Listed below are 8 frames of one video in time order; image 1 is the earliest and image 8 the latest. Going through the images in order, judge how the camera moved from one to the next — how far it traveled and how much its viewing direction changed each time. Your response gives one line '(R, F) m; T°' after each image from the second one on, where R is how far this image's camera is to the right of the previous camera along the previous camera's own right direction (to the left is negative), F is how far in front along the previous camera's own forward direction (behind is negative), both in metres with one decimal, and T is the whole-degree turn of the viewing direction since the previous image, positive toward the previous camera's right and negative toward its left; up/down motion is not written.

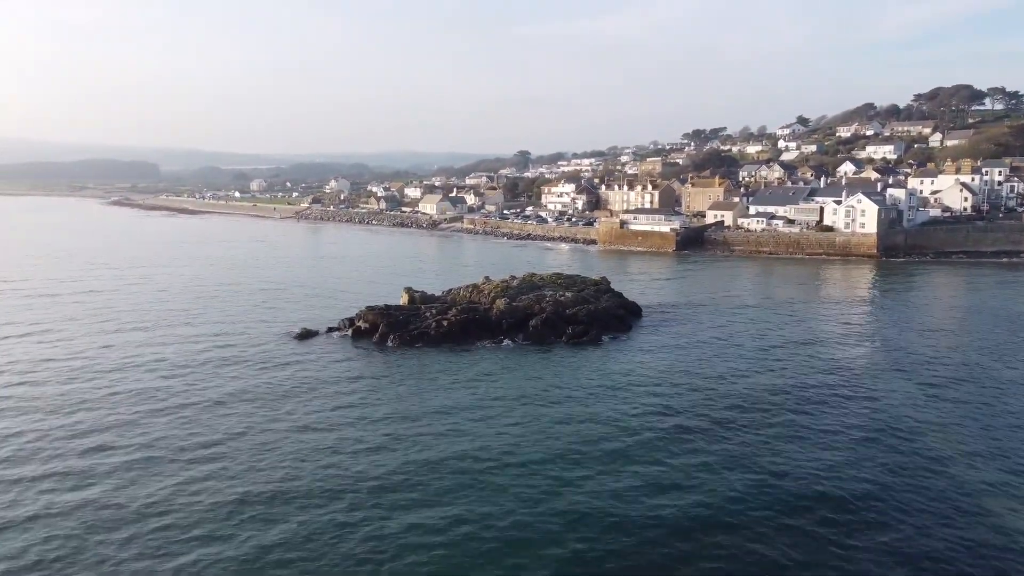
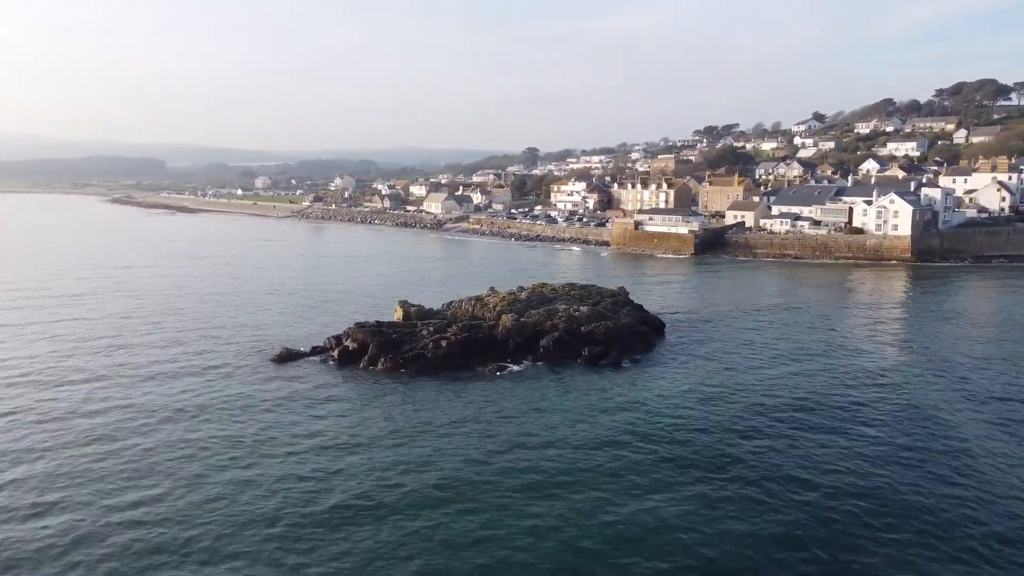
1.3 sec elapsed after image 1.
(0.0, +3.4) m; -1°
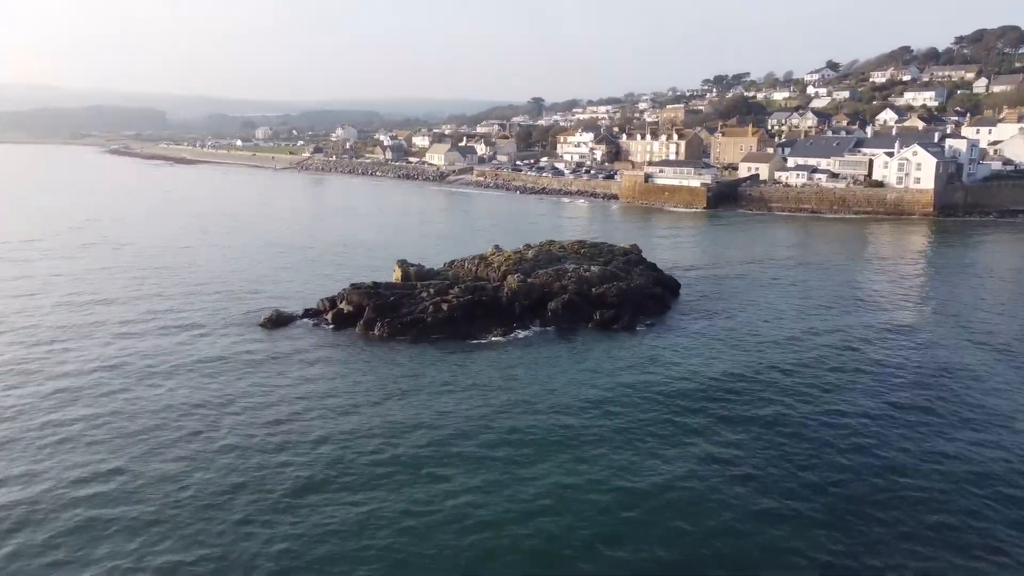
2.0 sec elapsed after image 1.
(-0.1, +1.7) m; 0°
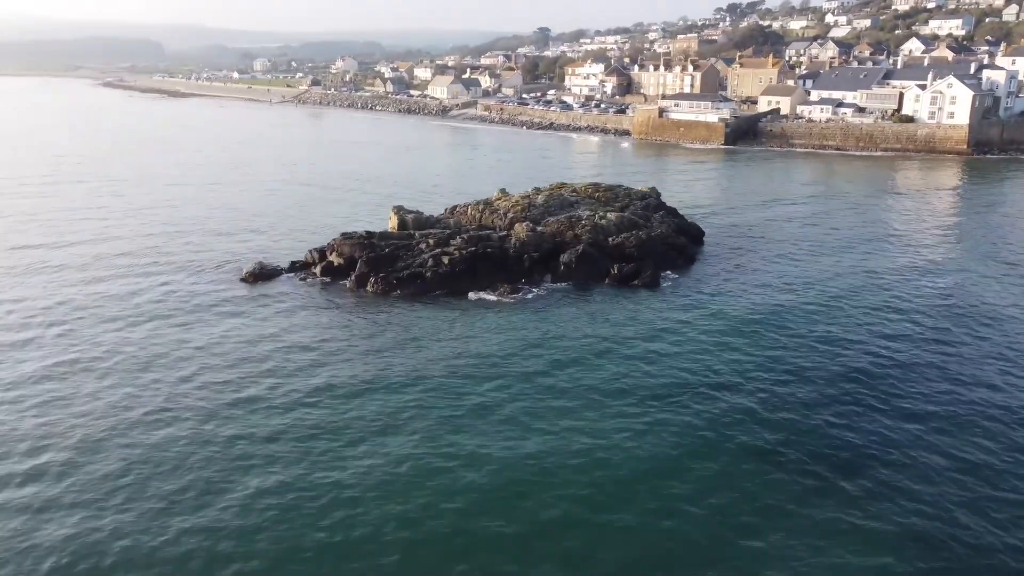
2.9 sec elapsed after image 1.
(-0.1, +2.3) m; 0°
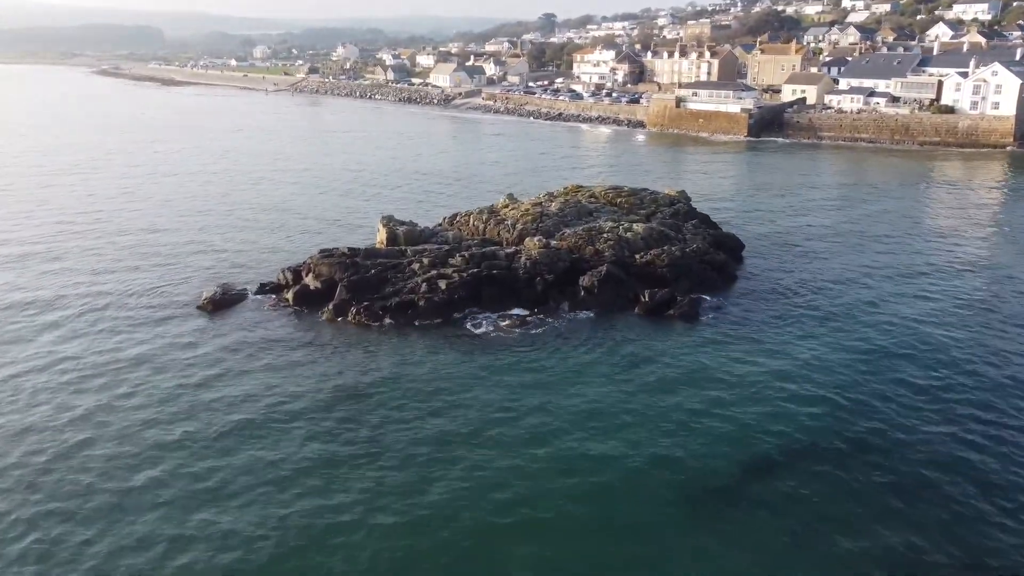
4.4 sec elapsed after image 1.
(-0.1, +3.4) m; 0°
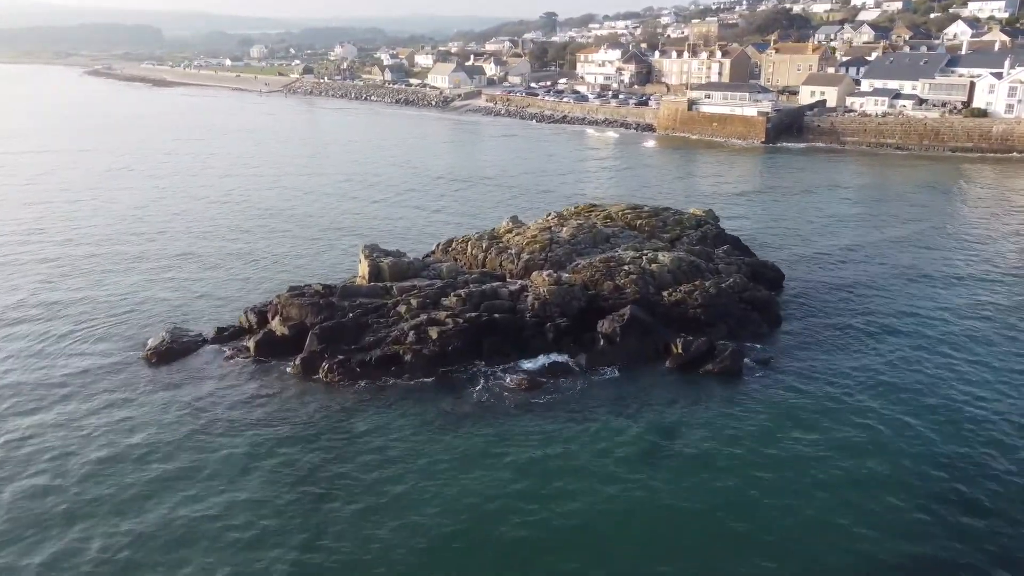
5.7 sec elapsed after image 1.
(-0.1, +2.9) m; 0°
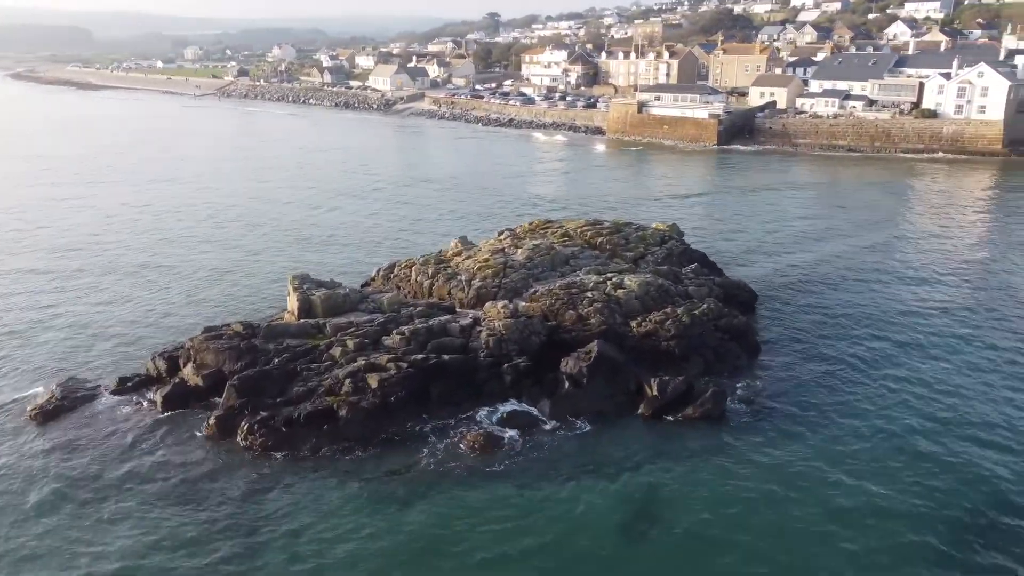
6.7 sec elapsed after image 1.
(0.0, +1.8) m; +4°
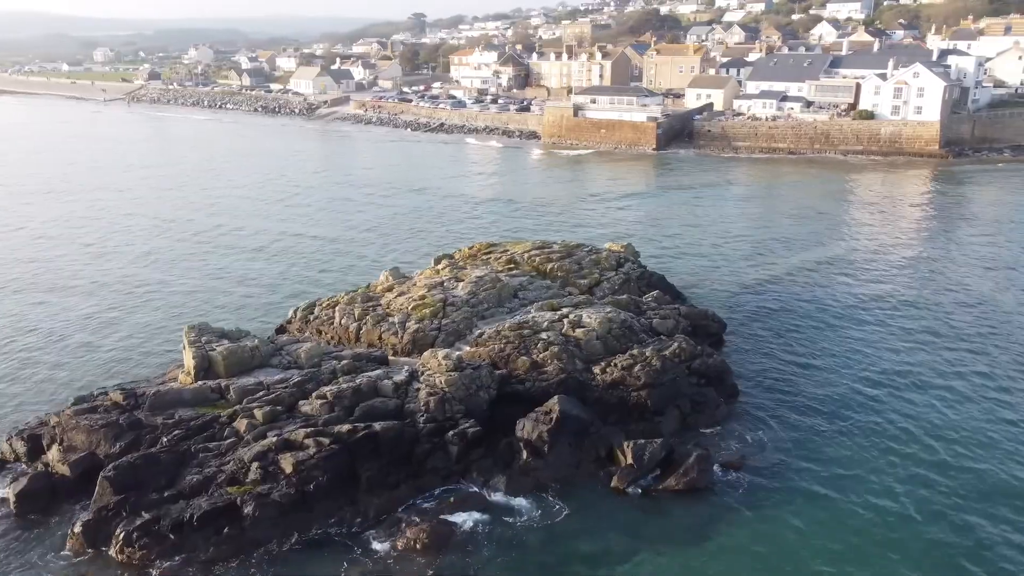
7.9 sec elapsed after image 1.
(-0.1, +2.1) m; +5°
